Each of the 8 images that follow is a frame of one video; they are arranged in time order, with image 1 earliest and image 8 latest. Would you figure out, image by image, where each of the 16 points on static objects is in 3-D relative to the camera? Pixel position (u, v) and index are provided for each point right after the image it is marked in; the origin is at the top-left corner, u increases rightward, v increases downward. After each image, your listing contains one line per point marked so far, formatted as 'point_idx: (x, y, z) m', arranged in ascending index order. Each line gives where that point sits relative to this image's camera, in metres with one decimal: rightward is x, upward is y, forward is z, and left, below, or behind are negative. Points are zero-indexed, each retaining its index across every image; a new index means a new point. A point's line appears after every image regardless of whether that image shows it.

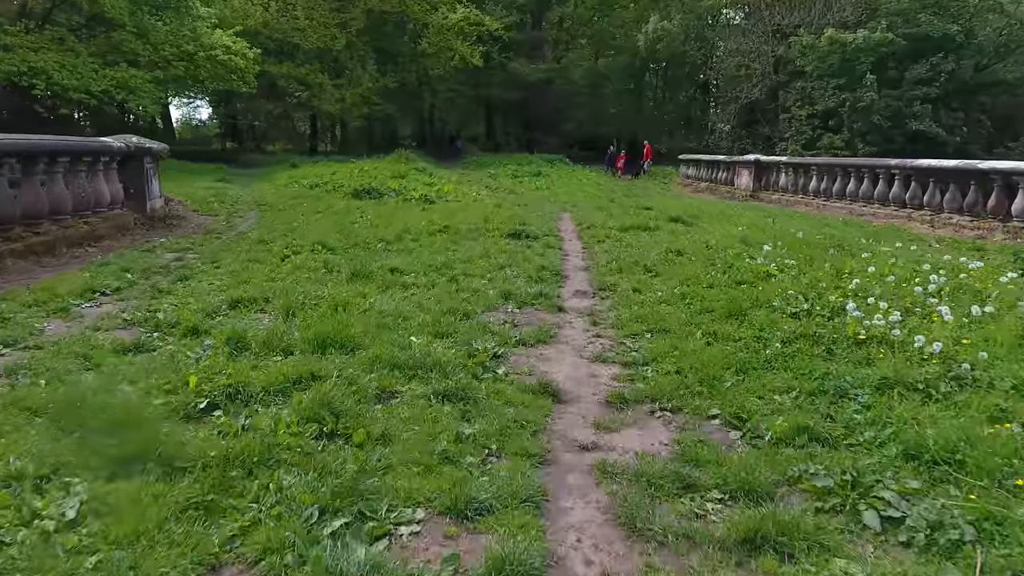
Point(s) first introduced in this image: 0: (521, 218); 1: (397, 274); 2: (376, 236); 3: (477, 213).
0: (+0.1, +1.2, +12.5) m
1: (-1.1, +0.1, +7.2) m
2: (-1.8, +0.7, +9.5) m
3: (-0.7, +1.3, +12.9) m
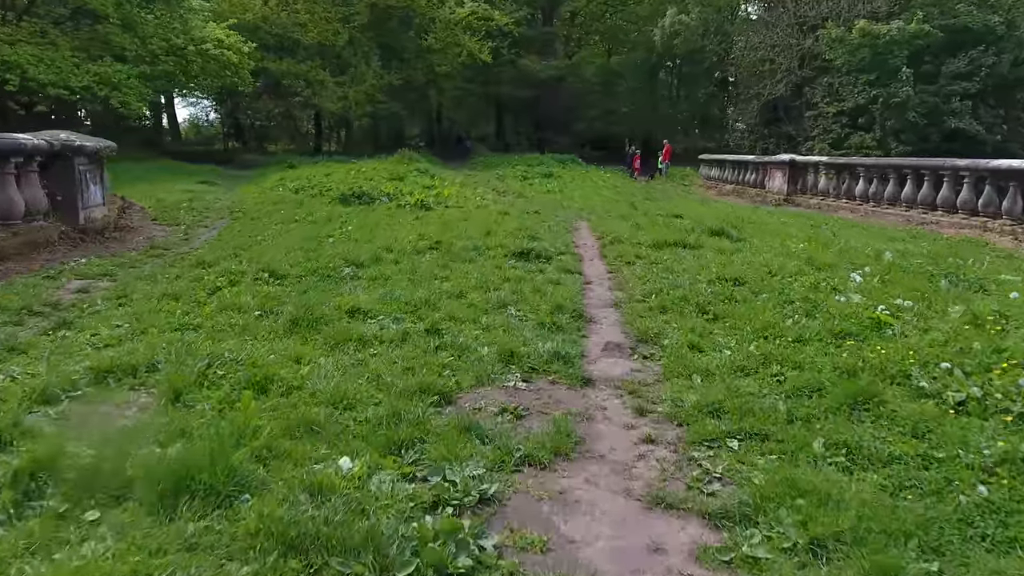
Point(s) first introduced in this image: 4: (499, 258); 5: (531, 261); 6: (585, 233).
0: (+0.2, +0.8, +10.5) m
1: (-1.1, -0.2, +5.2) m
2: (-1.7, +0.3, +7.5) m
3: (-0.5, +0.9, +10.9) m
4: (-0.1, +0.3, +7.7) m
5: (+0.2, +0.3, +7.7) m
6: (+1.1, +0.8, +11.0) m
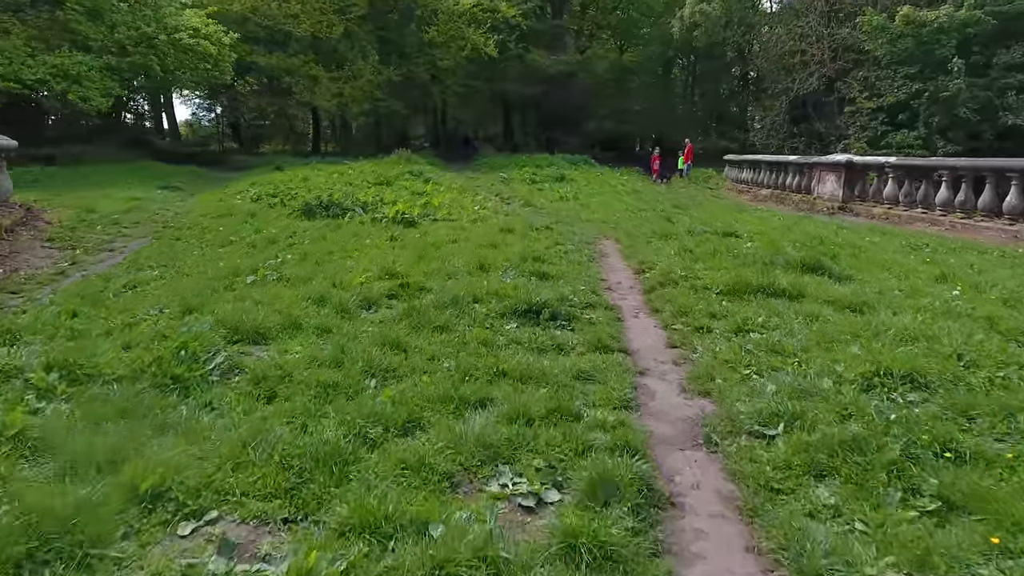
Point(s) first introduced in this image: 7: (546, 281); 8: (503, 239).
0: (+0.3, +0.3, +7.6) m
1: (-1.1, -0.7, +2.3) m
2: (-1.7, -0.2, +4.6) m
3: (-0.5, +0.4, +7.9) m
4: (-0.1, -0.2, +4.7) m
5: (+0.2, -0.3, +4.8) m
6: (+1.1, +0.3, +8.0) m
7: (+0.3, 0.0, +6.3) m
8: (-0.1, +0.6, +9.1) m
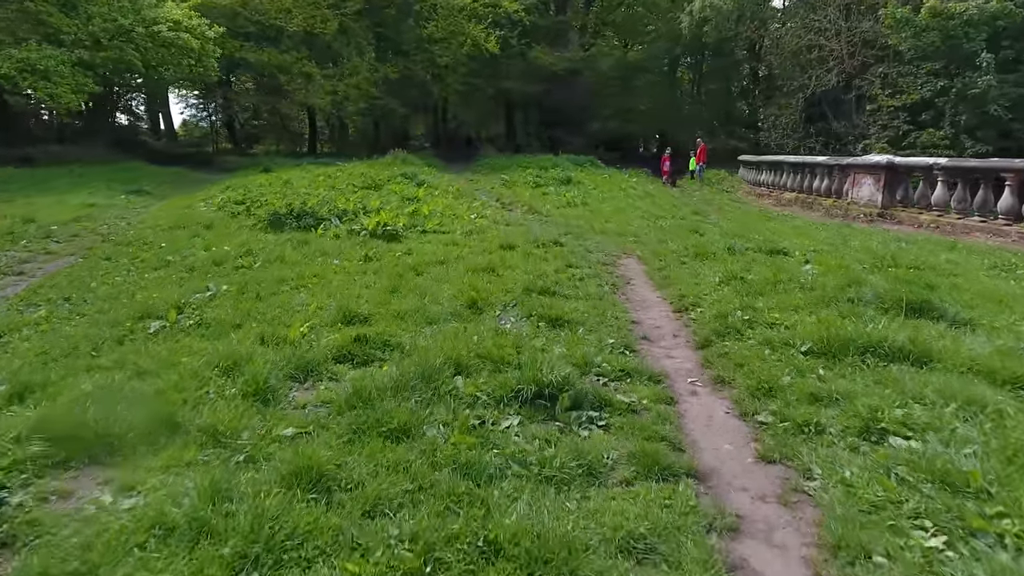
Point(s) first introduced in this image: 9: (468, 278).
0: (+0.3, 0.0, +5.8) m
1: (-1.1, -1.1, +0.5) m
2: (-1.7, -0.5, +2.9) m
3: (-0.5, +0.1, +6.2) m
4: (-0.1, -0.6, +3.0) m
5: (+0.2, -0.6, +3.1) m
6: (+1.1, 0.0, +6.3) m
7: (+0.3, -0.3, +4.6) m
8: (-0.1, +0.3, +7.4) m
9: (-0.4, +0.1, +6.3) m
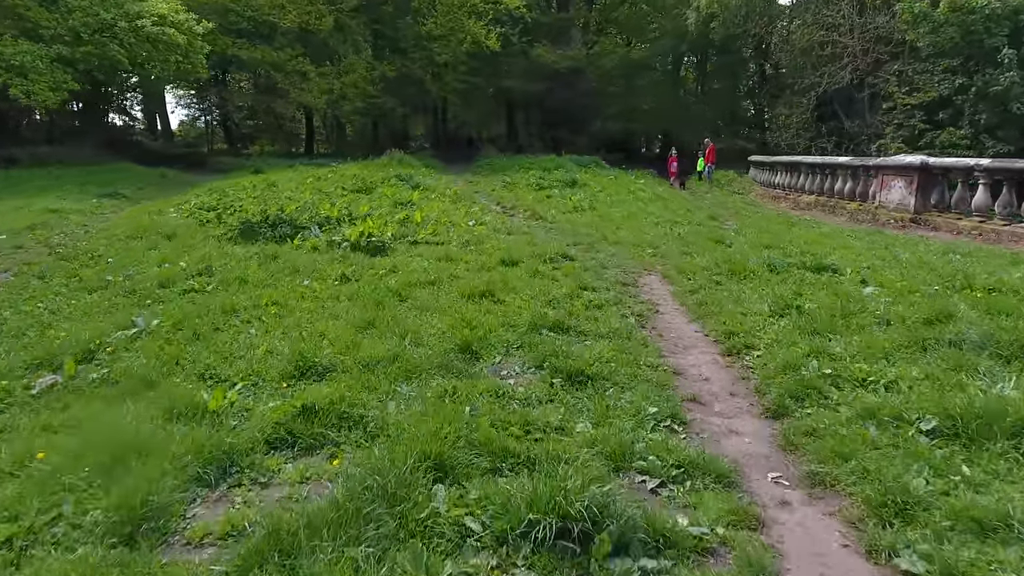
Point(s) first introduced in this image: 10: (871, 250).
0: (+0.3, -0.2, +4.7) m
1: (-1.1, -1.3, -0.6) m
2: (-1.7, -0.7, +1.7) m
3: (-0.5, -0.2, +5.0) m
4: (-0.1, -0.8, +1.8) m
5: (+0.2, -0.8, +1.9) m
6: (+1.2, -0.2, +5.2) m
7: (+0.3, -0.5, +3.4) m
8: (-0.1, +0.1, +6.3) m
9: (-0.4, -0.1, +5.1) m
10: (+4.3, +0.5, +8.9) m
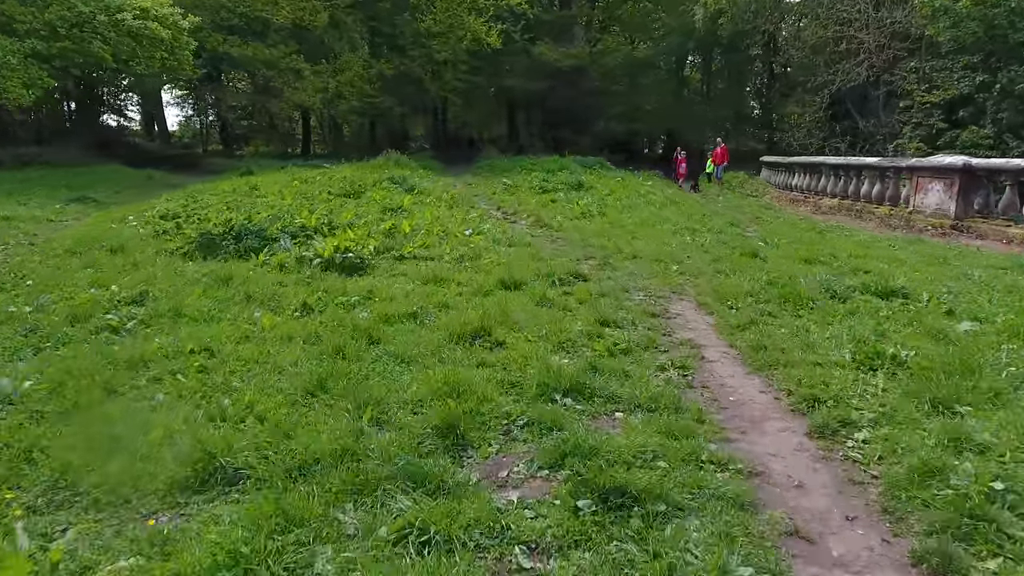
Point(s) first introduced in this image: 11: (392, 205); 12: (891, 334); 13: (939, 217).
0: (+0.3, -0.5, +3.4) m
1: (-1.1, -1.5, -1.9) m
2: (-1.7, -1.0, +0.5) m
3: (-0.5, -0.4, +3.8) m
4: (-0.1, -1.0, +0.6) m
5: (+0.2, -1.0, +0.7) m
6: (+1.2, -0.5, +3.9) m
7: (+0.3, -0.7, +2.2) m
8: (-0.1, -0.2, +5.0) m
9: (-0.4, -0.4, +3.9) m
10: (+4.4, +0.2, +7.7) m
11: (-1.9, +1.3, +11.9) m
12: (+2.3, -0.3, +4.4) m
13: (+7.5, +1.3, +13.0) m
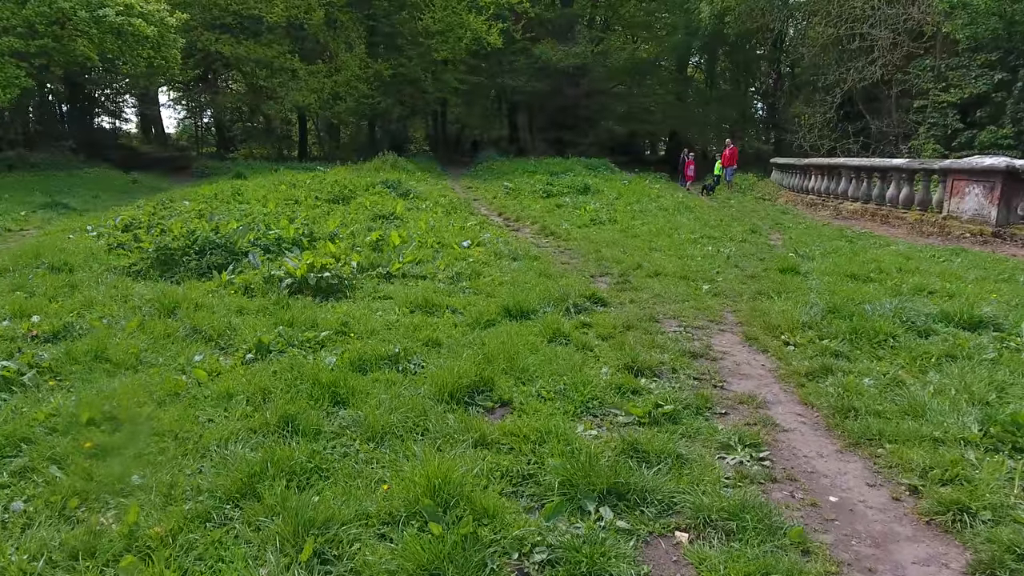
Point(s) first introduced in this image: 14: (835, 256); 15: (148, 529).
0: (+0.4, -0.7, +2.4) m
1: (-1.1, -1.7, -2.9) m
2: (-1.6, -1.2, -0.6) m
3: (-0.4, -0.6, +2.8) m
4: (-0.1, -1.2, -0.4) m
5: (+0.3, -1.2, -0.4) m
6: (+1.2, -0.6, +2.9) m
7: (+0.4, -0.9, +1.2) m
8: (0.0, -0.3, +4.0) m
9: (-0.3, -0.6, +2.9) m
10: (+4.4, 0.0, +6.7) m
11: (-1.9, +1.1, +10.8) m
12: (+2.3, -0.4, +3.4) m
13: (+7.6, +1.1, +12.0) m
14: (+3.9, +0.4, +8.9) m
15: (-1.1, -0.7, +2.2) m
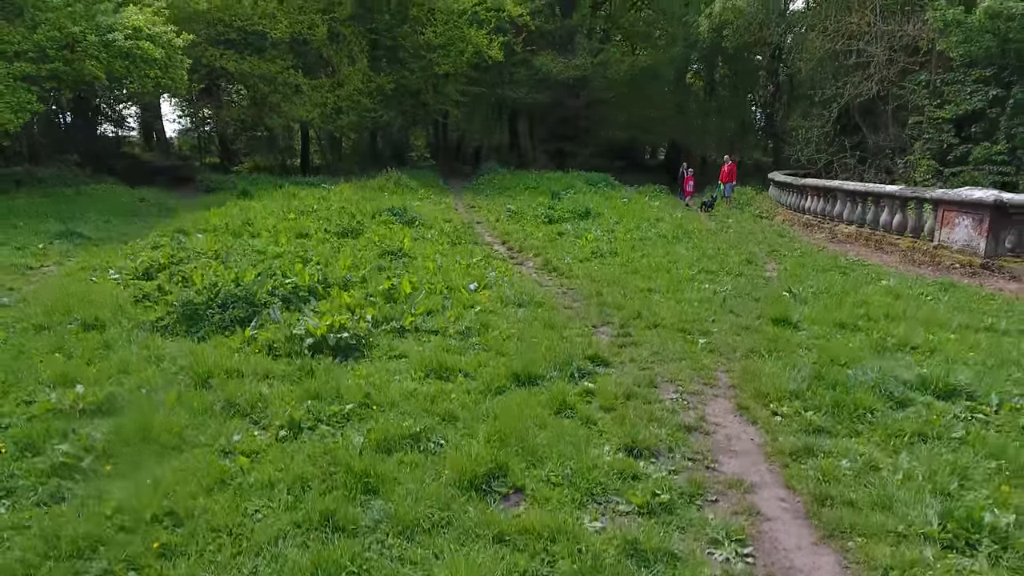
0: (+0.4, -1.2, +2.8) m
1: (-1.0, -2.2, -2.5) m
2: (-1.6, -1.7, -0.2) m
3: (-0.4, -1.1, +3.2) m
4: (0.0, -1.7, 0.0) m
5: (+0.3, -1.7, 0.0) m
6: (+1.3, -1.1, +3.3) m
7: (+0.4, -1.4, +1.6) m
8: (0.0, -0.8, +4.4) m
9: (-0.2, -1.1, +3.3) m
10: (+4.5, -0.5, +7.1) m
11: (-1.8, +0.6, +11.2) m
12: (+2.4, -0.9, +3.8) m
13: (+7.7, +0.6, +12.4) m
14: (+4.0, -0.1, +9.3) m
15: (-1.0, -1.2, +2.6) m
